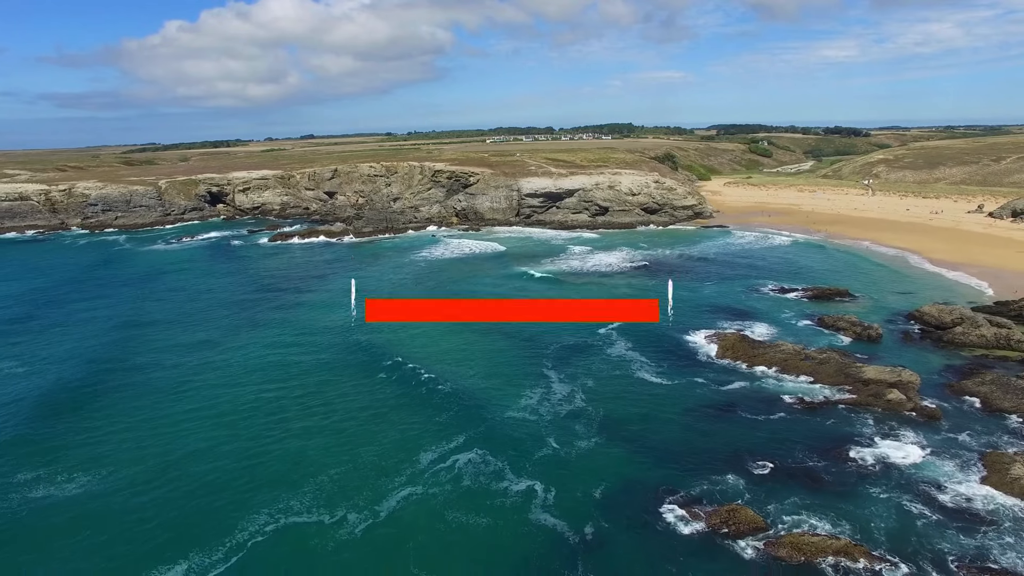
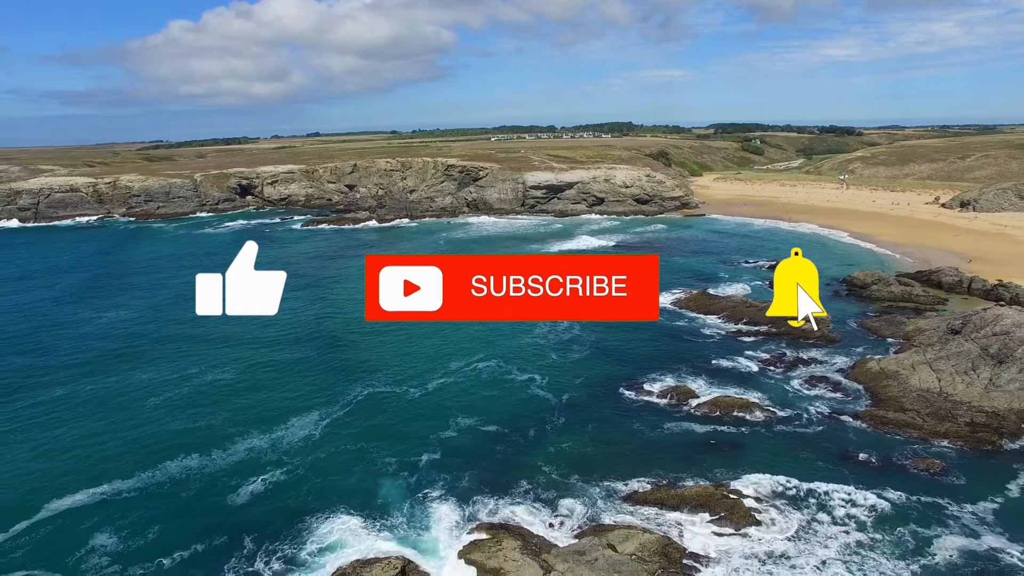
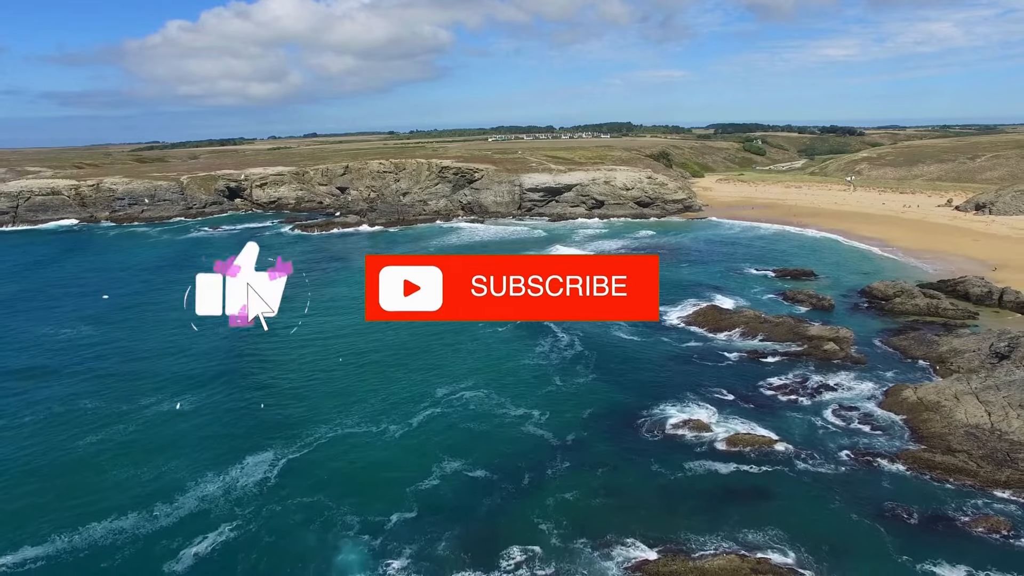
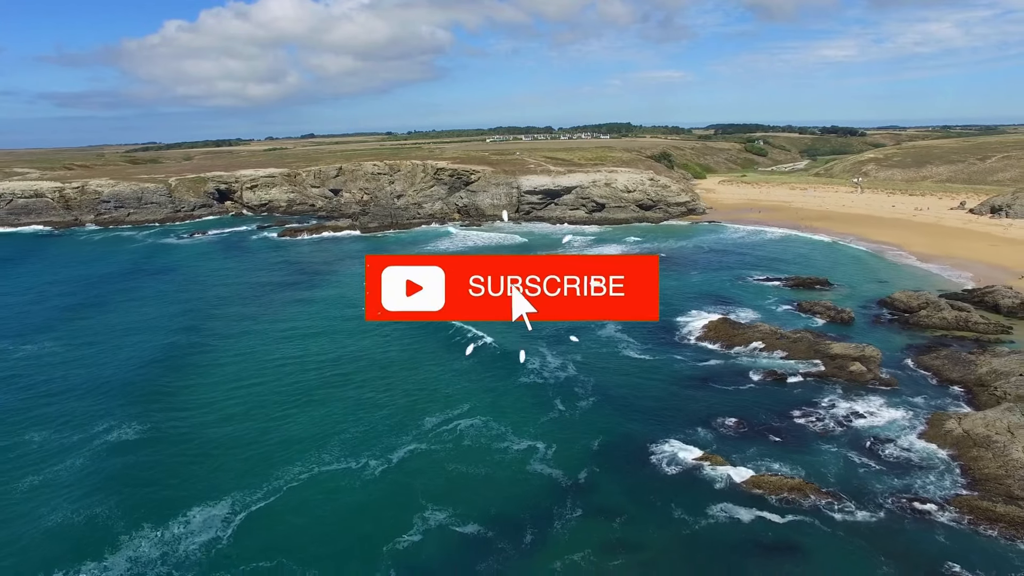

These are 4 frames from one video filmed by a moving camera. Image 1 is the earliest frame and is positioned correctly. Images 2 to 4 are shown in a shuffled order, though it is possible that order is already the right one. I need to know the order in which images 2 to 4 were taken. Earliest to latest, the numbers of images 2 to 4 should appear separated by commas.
4, 3, 2
